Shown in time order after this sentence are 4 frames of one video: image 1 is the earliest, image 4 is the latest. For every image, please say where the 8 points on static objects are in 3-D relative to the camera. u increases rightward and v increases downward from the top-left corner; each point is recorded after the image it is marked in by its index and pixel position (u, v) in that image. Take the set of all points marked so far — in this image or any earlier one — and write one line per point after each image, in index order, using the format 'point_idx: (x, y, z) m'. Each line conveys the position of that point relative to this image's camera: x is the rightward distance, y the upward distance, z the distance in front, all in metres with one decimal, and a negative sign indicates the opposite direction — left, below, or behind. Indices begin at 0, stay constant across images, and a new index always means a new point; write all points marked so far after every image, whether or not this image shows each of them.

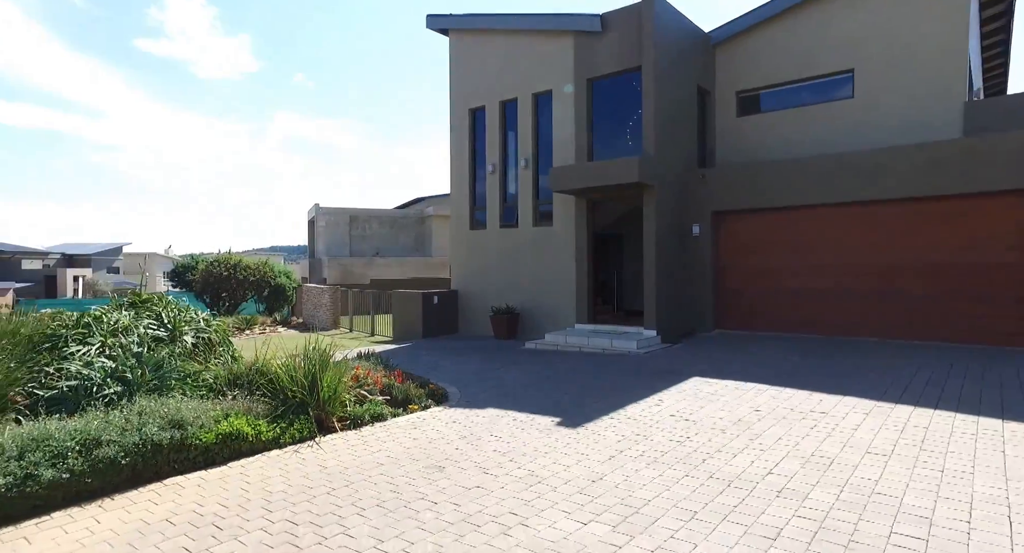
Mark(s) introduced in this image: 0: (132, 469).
0: (-2.7, -1.4, +4.5) m
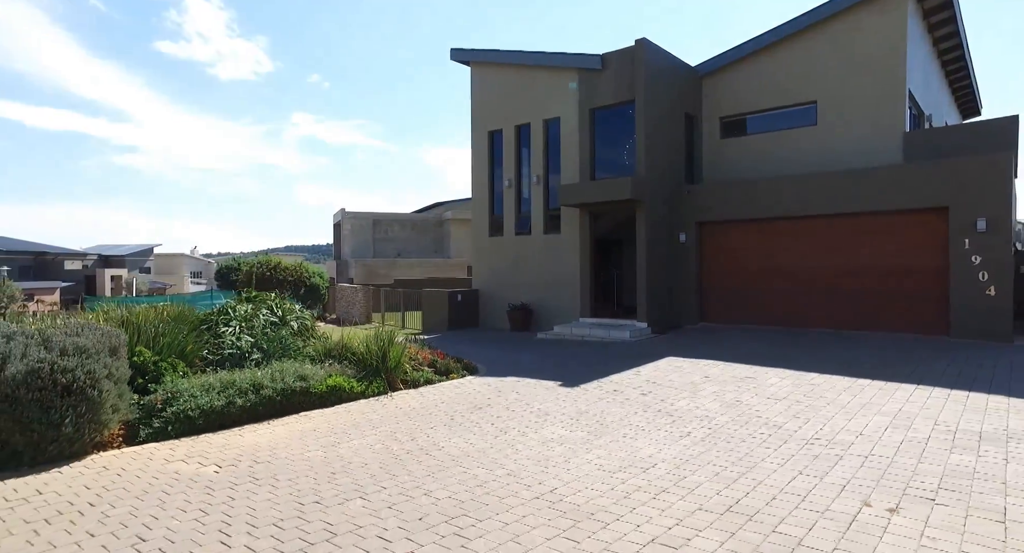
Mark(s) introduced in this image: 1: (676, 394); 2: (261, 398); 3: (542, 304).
0: (-2.5, -1.4, +7.1) m
1: (+2.0, -1.4, +7.9) m
2: (-2.7, -1.3, +6.9) m
3: (+0.8, -0.7, +17.1) m
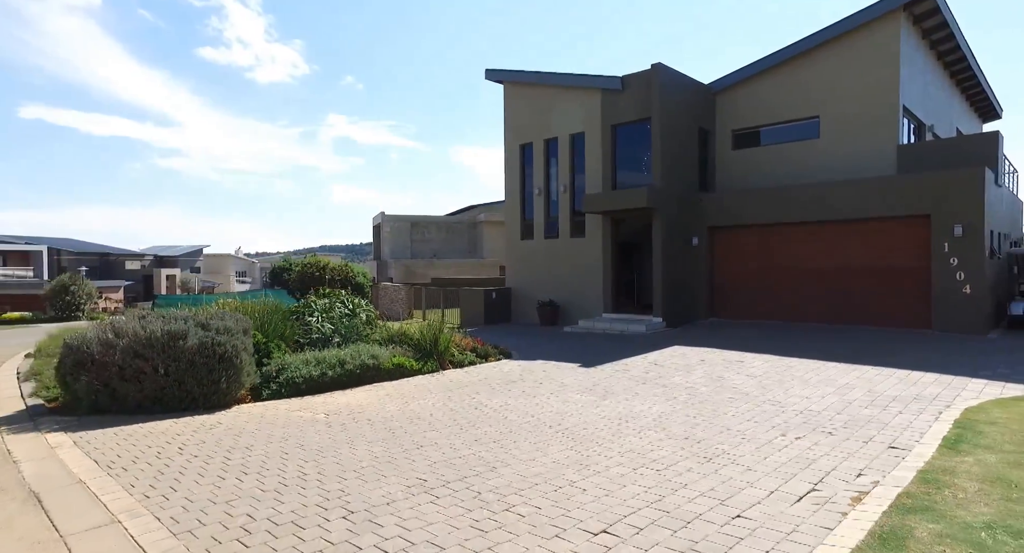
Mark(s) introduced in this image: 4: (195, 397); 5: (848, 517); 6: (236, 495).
0: (-2.1, -1.4, +9.1) m
1: (+2.4, -1.4, +9.7) m
2: (-2.3, -1.3, +8.9) m
3: (+1.6, -0.7, +19.0) m
4: (-3.4, -1.3, +7.0) m
5: (+1.9, -1.4, +3.7) m
6: (-1.8, -1.4, +4.2) m
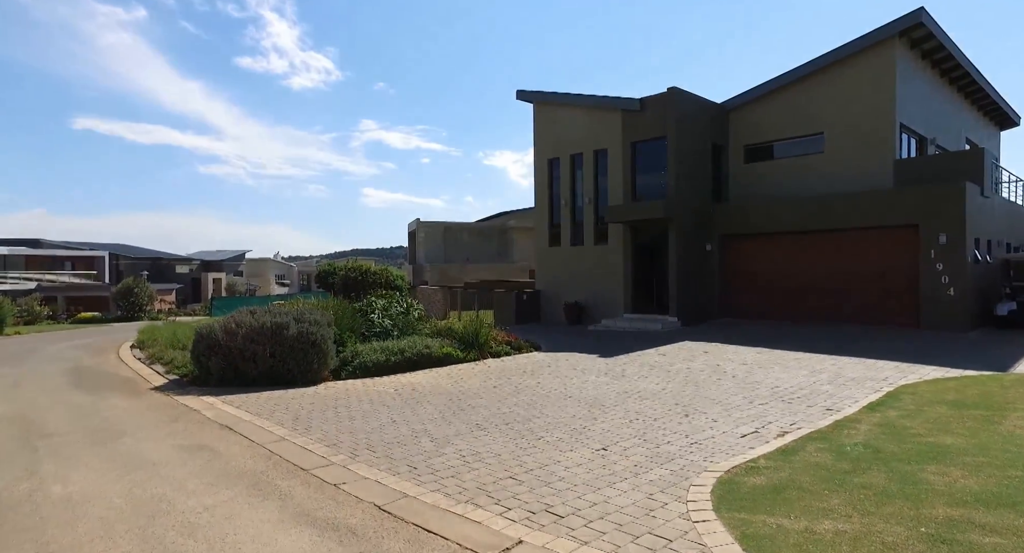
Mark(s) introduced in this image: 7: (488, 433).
0: (-1.6, -1.5, +11.1) m
1: (+3.0, -1.5, +11.5) m
2: (-1.8, -1.4, +10.9) m
3: (+2.6, -0.8, +20.7) m
4: (-3.0, -1.4, +9.0) m
5: (+2.2, -1.4, +5.5) m
6: (-1.5, -1.5, +6.2) m
7: (-0.2, -1.5, +6.1) m
